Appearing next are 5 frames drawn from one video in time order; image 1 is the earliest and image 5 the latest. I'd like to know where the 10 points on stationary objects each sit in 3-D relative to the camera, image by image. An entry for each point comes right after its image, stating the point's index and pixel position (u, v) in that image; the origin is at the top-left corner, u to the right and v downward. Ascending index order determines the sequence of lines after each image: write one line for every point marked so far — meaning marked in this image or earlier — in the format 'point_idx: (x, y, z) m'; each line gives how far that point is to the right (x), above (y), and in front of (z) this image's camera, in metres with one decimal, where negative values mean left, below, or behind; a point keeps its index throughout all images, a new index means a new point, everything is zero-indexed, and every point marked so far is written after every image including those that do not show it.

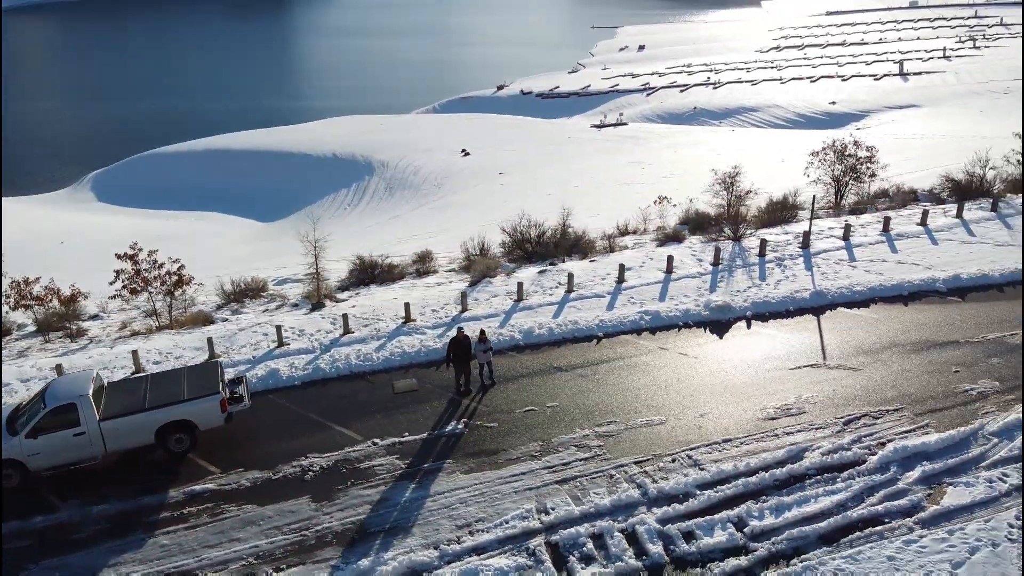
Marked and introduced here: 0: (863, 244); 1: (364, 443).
0: (+7.0, +0.9, +16.0) m
1: (-1.8, -2.0, +10.3) m
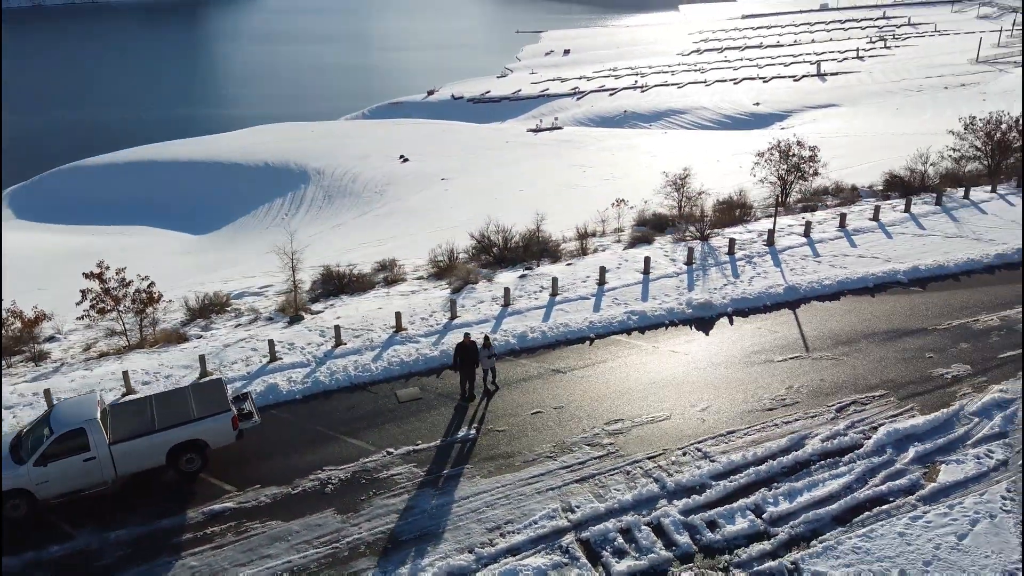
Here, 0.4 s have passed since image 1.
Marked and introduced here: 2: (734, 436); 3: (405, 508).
0: (+6.5, +1.0, +16.9) m
1: (-1.6, -2.1, +10.3) m
2: (+2.9, -1.9, +10.4) m
3: (-1.2, -2.5, +9.3) m
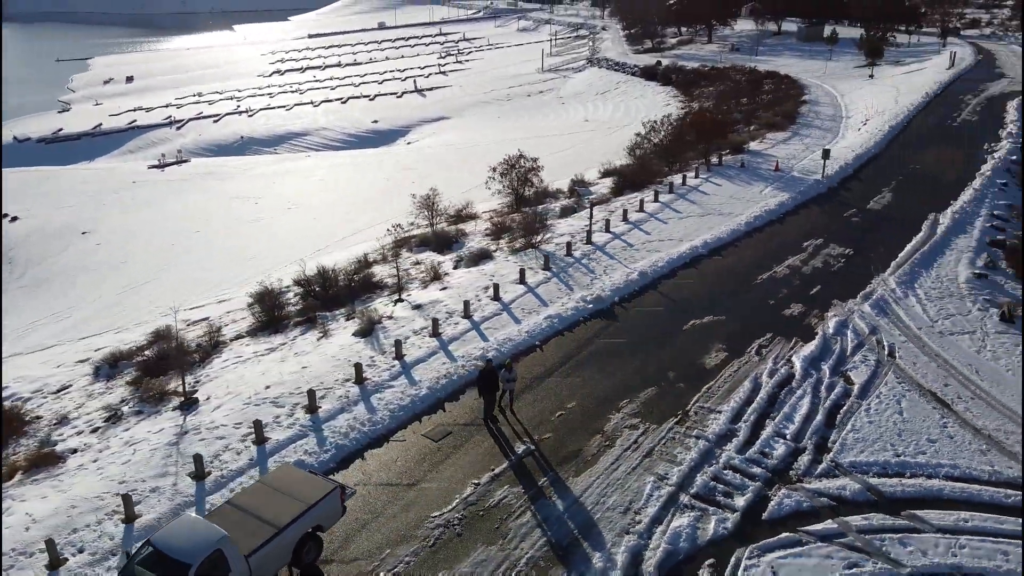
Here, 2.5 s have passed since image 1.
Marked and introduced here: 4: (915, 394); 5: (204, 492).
0: (+2.9, +1.4, +20.4) m
1: (-0.6, -2.7, +10.9) m
2: (+3.2, -1.6, +13.1) m
3: (+0.4, -2.9, +10.3) m
4: (+6.3, -1.7, +12.8) m
5: (-4.1, -2.7, +11.0) m
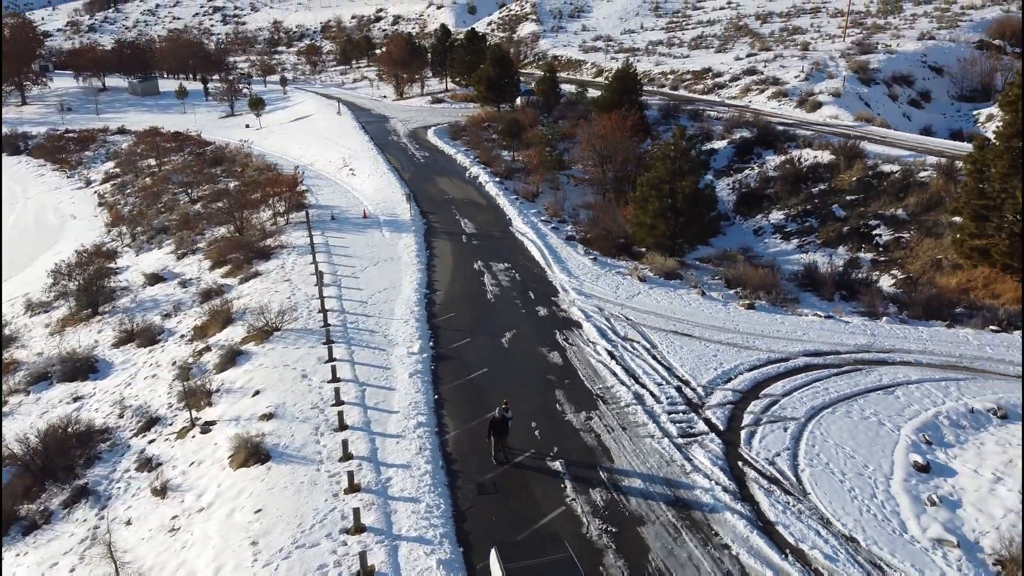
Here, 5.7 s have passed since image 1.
0: (-4.8, -0.1, +21.6) m
1: (+0.9, -3.4, +12.9) m
2: (+1.5, -1.9, +17.1) m
3: (+2.1, -3.4, +13.2) m
4: (+3.8, -1.1, +19.1) m
5: (-1.4, -4.3, +10.3) m
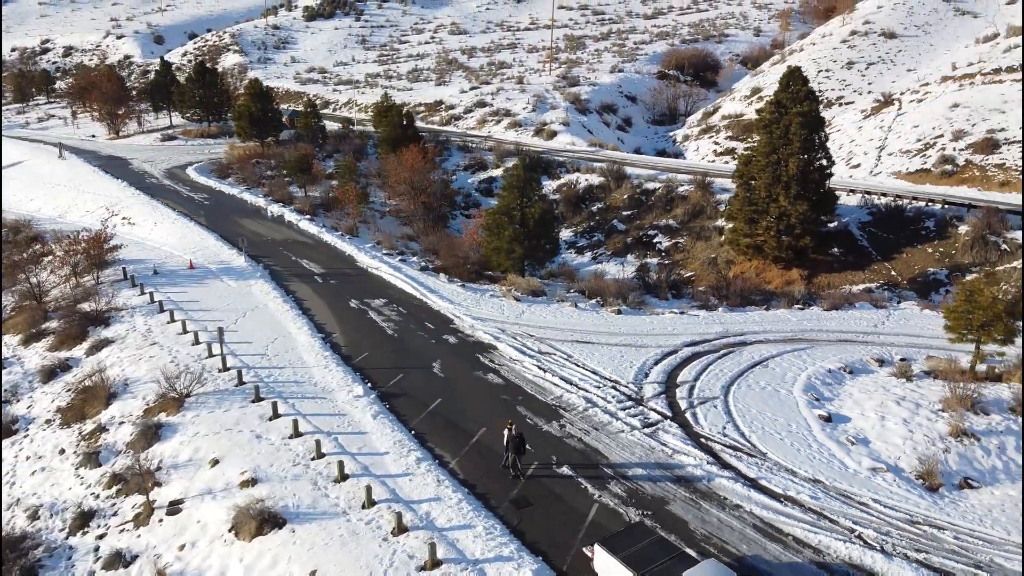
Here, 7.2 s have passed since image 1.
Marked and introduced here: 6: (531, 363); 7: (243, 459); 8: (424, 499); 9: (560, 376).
0: (-7.3, -1.5, +20.3) m
1: (+1.6, -3.7, +14.4) m
2: (+0.4, -2.4, +18.5) m
3: (+2.5, -3.6, +15.1) m
4: (+1.6, -1.5, +21.2) m
5: (+0.5, -4.8, +11.1) m
6: (+0.3, -1.9, +19.9) m
7: (-5.2, -3.2, +15.7) m
8: (-1.5, -3.6, +14.2) m
9: (+1.0, -2.2, +19.2) m
